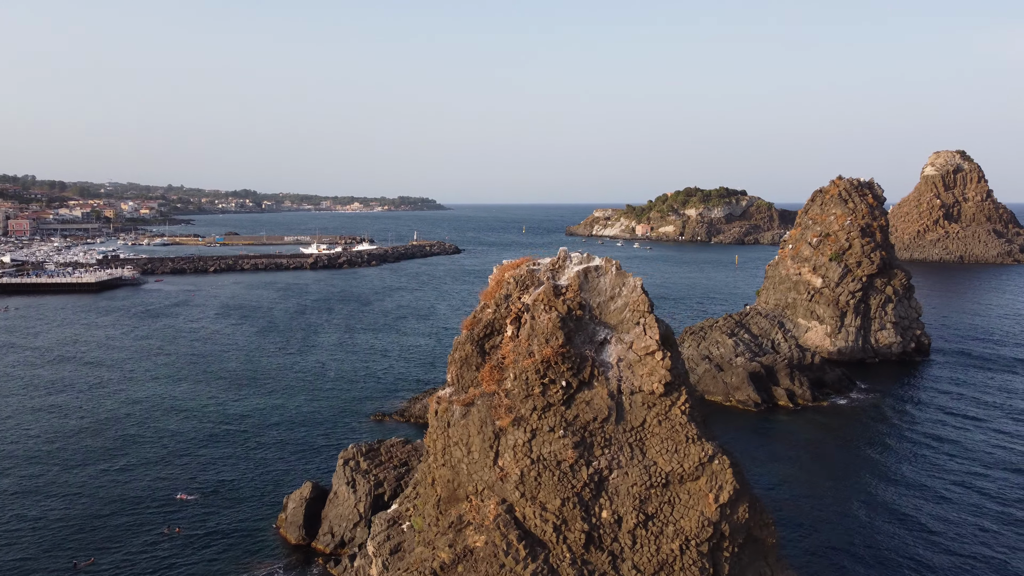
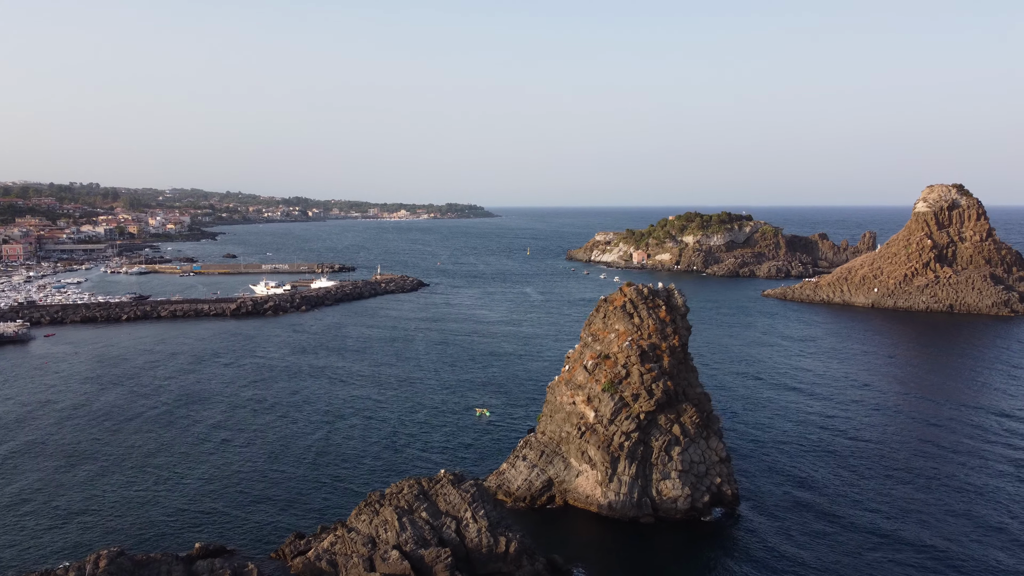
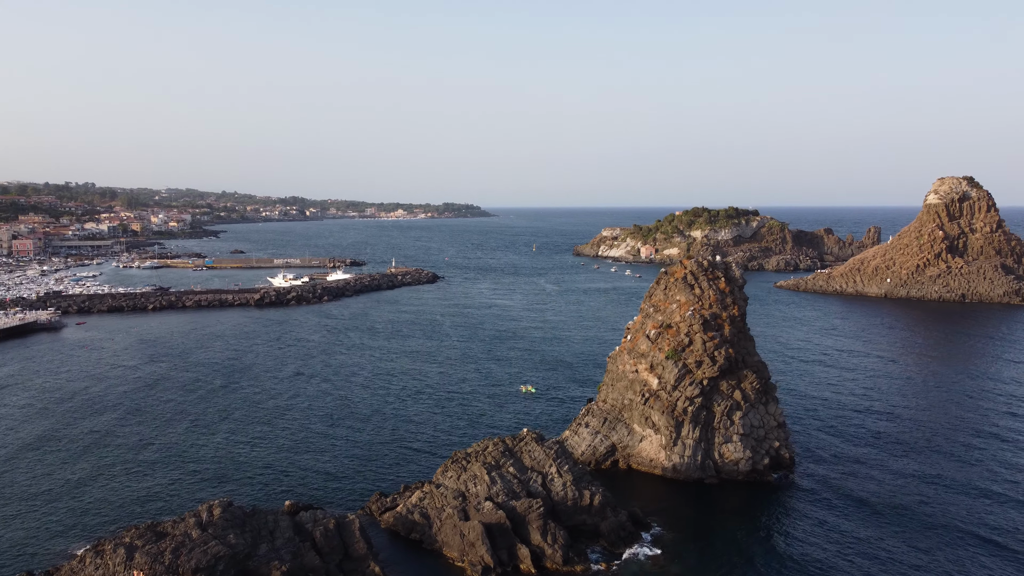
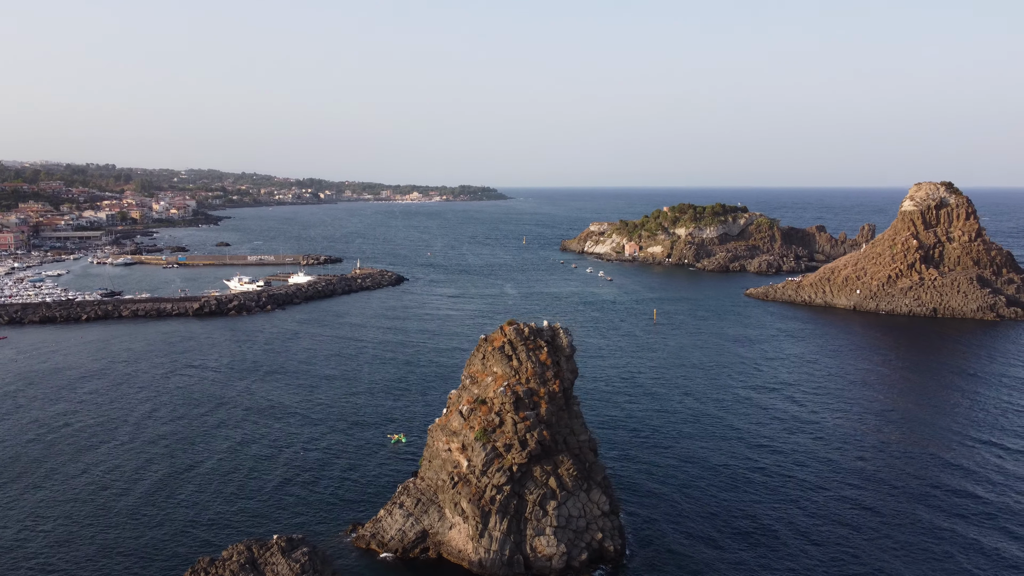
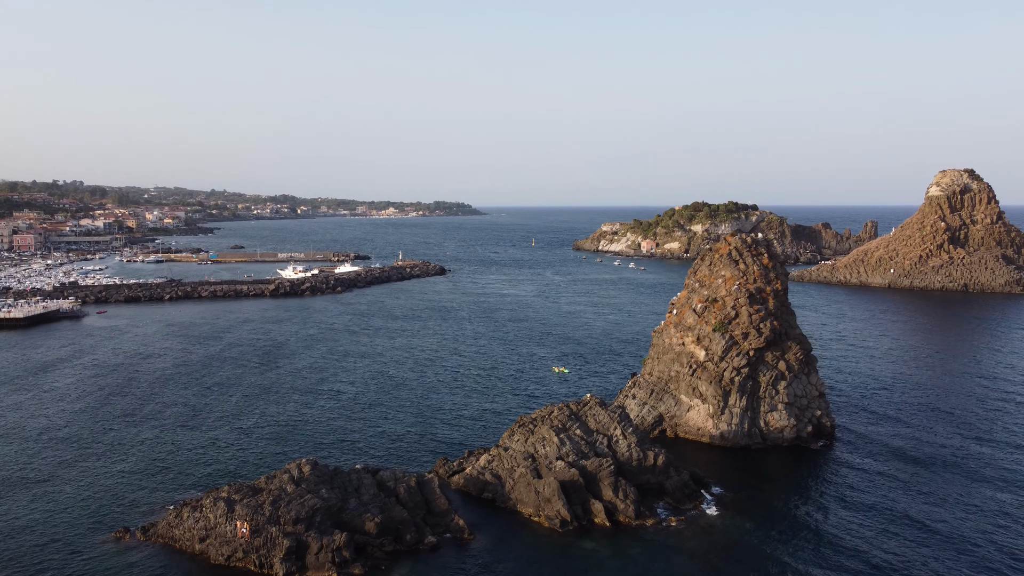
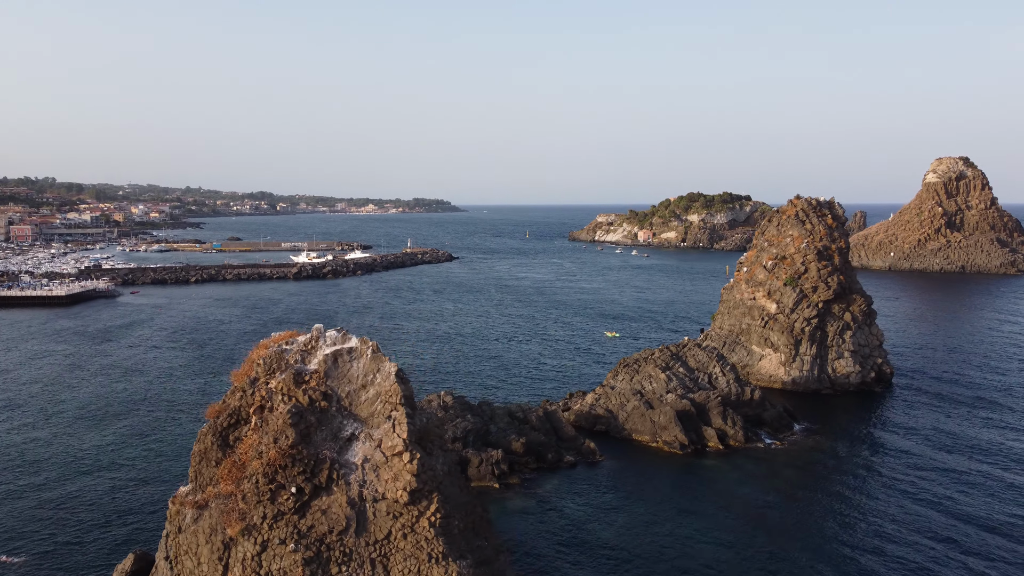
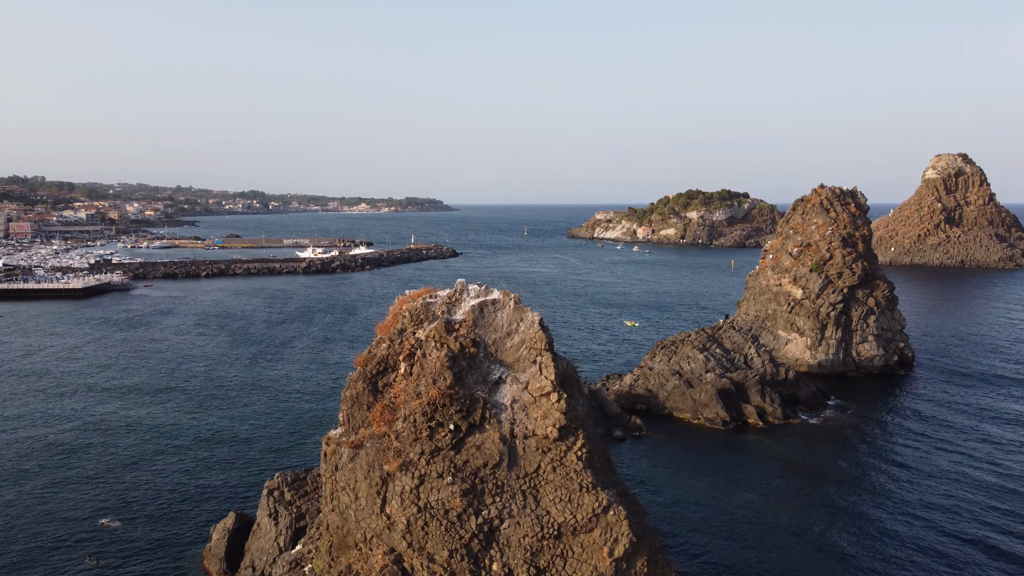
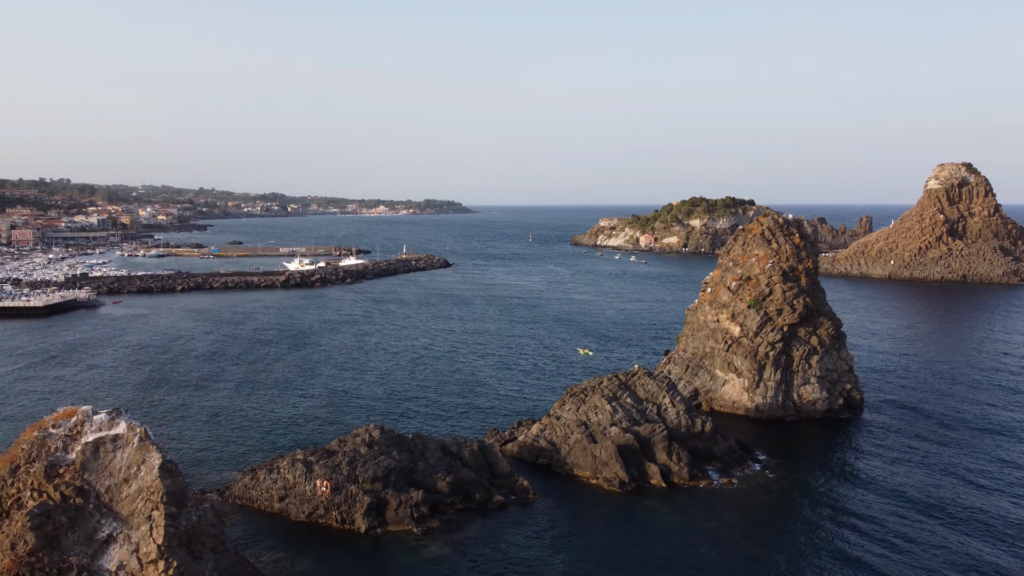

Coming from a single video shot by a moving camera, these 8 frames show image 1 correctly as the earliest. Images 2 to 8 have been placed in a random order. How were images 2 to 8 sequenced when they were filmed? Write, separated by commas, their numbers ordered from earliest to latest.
7, 6, 8, 5, 3, 2, 4
